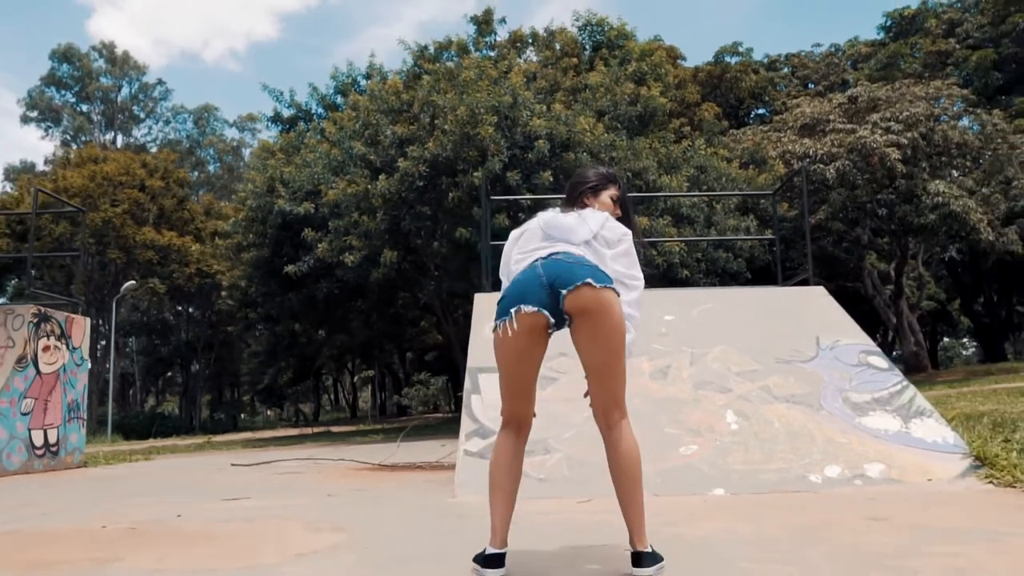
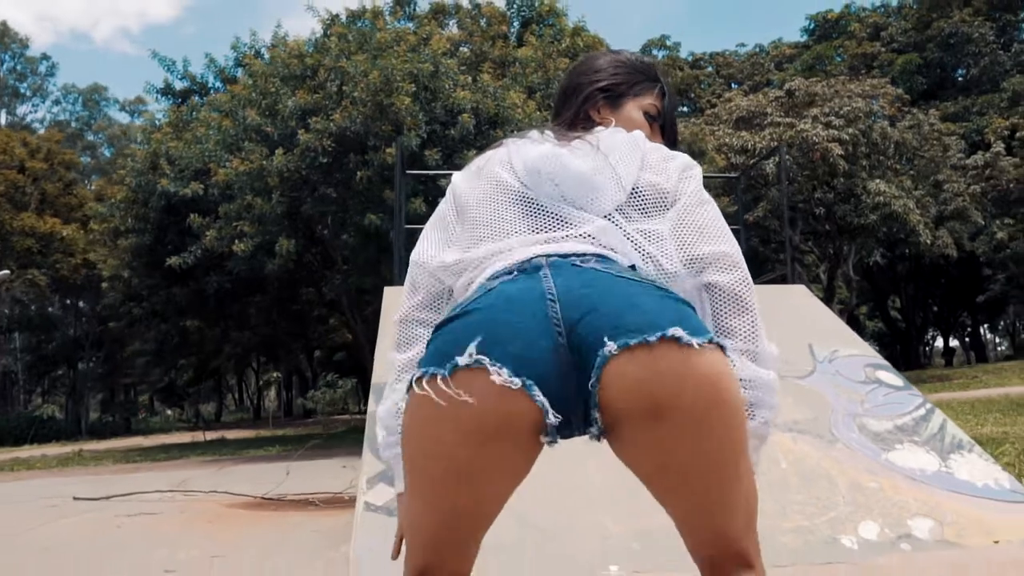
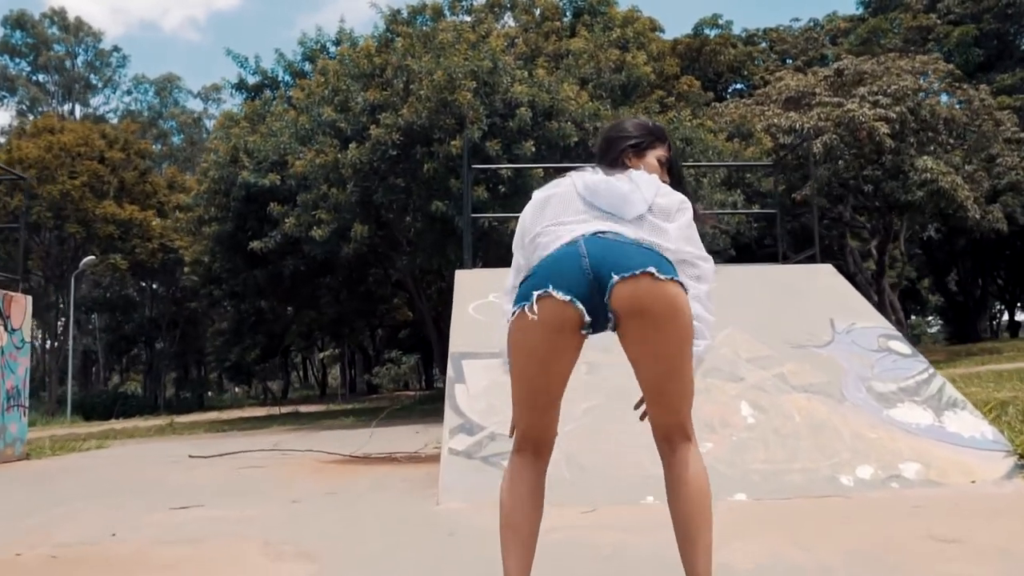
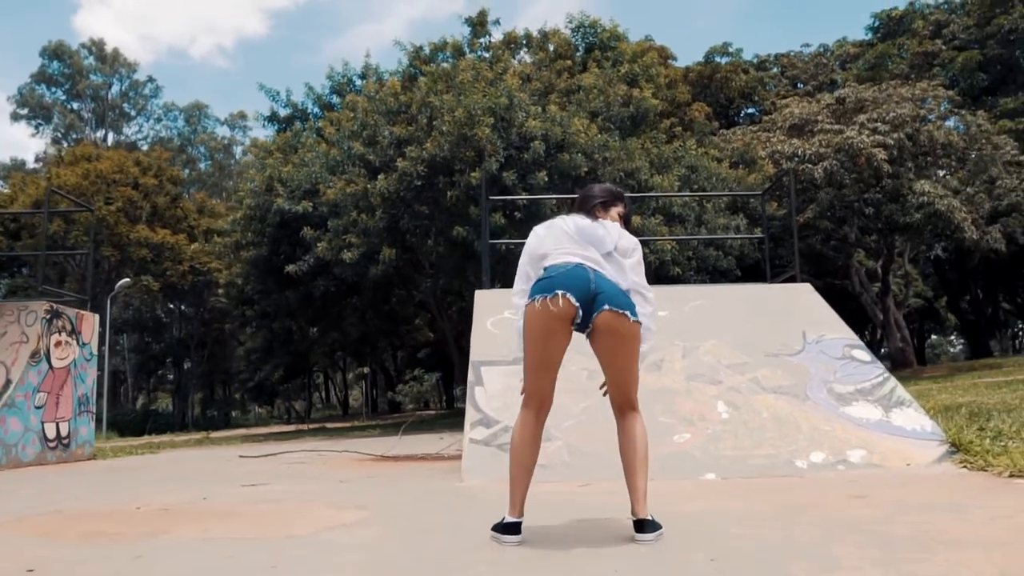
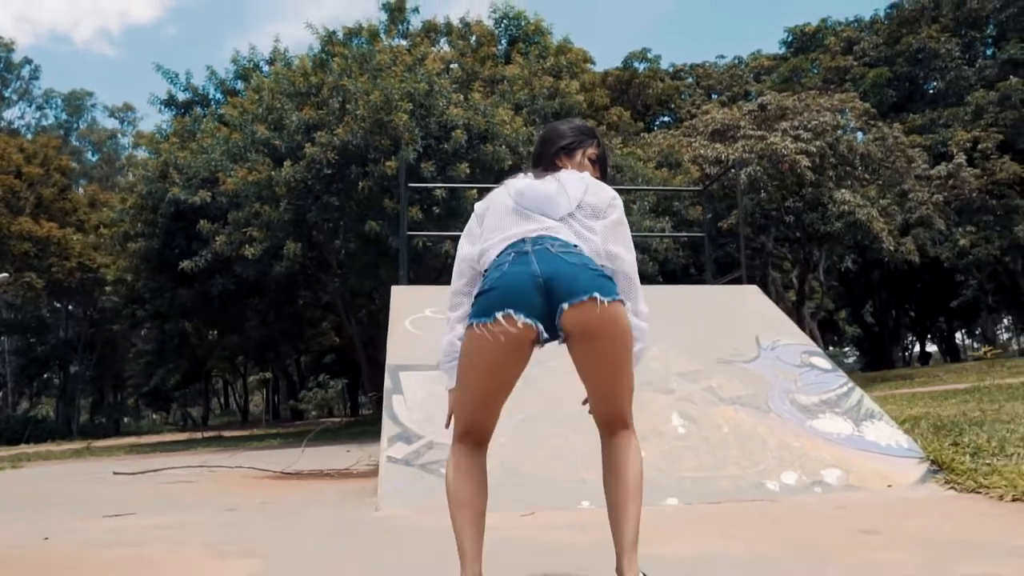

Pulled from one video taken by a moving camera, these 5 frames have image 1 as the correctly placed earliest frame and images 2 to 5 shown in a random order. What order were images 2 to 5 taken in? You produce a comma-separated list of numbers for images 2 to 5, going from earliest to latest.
4, 3, 2, 5
